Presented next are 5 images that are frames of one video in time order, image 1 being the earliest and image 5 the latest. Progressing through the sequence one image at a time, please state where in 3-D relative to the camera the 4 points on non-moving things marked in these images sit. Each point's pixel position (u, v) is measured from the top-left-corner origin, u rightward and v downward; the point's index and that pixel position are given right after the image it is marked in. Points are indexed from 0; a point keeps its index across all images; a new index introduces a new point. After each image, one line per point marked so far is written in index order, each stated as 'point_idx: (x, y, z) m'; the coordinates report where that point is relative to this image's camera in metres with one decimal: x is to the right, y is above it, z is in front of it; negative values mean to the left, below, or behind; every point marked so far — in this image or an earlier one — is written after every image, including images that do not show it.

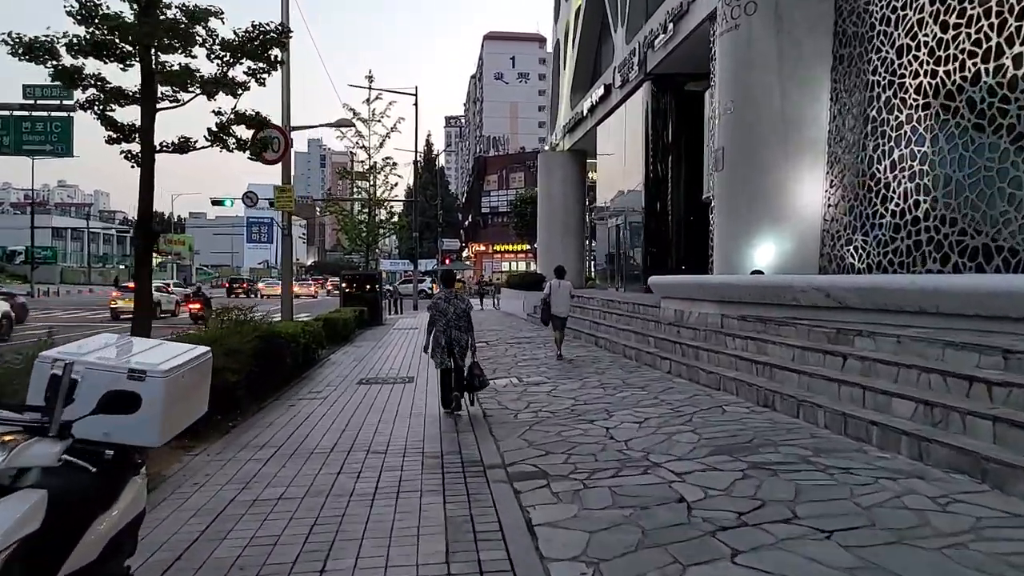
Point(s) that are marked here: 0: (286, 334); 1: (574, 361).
0: (-4.7, -0.9, +12.1) m
1: (+1.5, -1.8, +14.0) m
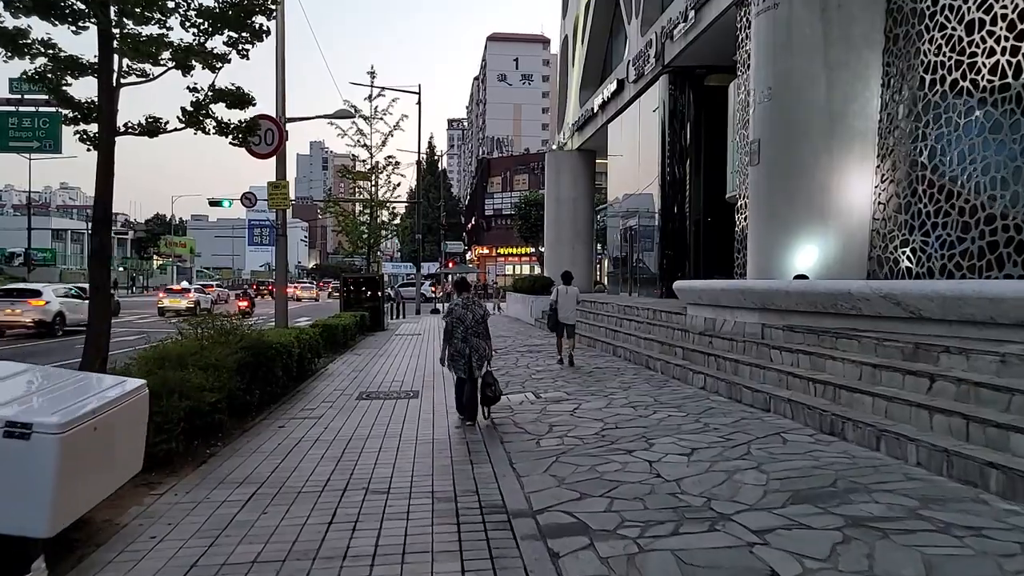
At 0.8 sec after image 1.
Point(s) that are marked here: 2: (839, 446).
0: (-4.4, -1.0, +10.9) m
1: (+1.8, -1.9, +12.8) m
2: (+3.7, -1.8, +6.6) m
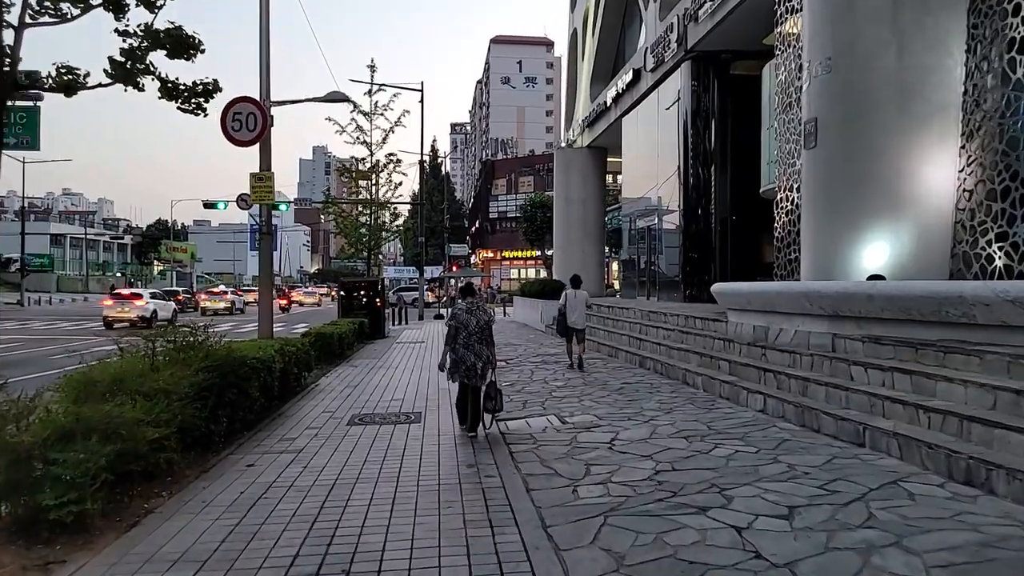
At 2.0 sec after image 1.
0: (-4.1, -1.1, +9.2) m
1: (+2.1, -2.0, +11.1) m
2: (+4.0, -1.8, +4.8) m
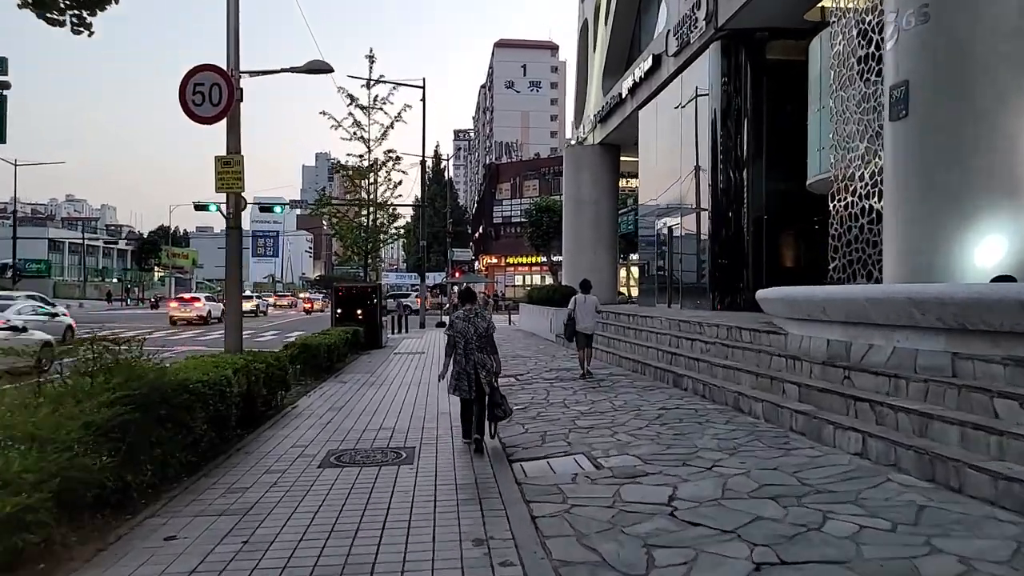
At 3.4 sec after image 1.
0: (-3.9, -1.2, +7.2) m
1: (+2.3, -2.0, +9.0) m
2: (+4.2, -1.8, +2.8) m
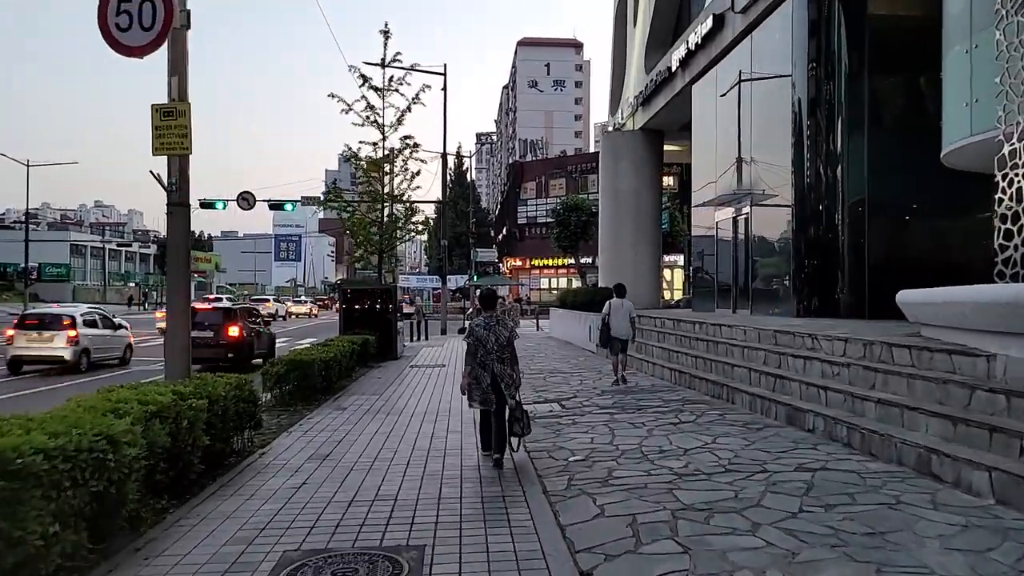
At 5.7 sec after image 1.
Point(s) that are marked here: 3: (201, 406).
0: (-3.3, -1.1, +4.0) m
1: (+3.0, -2.0, +5.6) m
2: (+4.6, -1.7, -0.7) m
3: (-3.5, -1.3, +6.5) m
